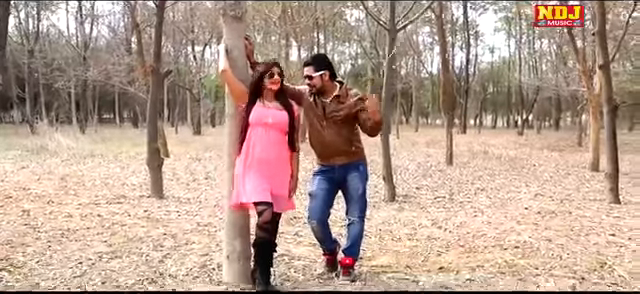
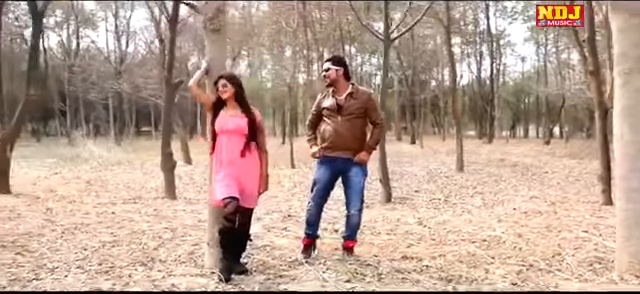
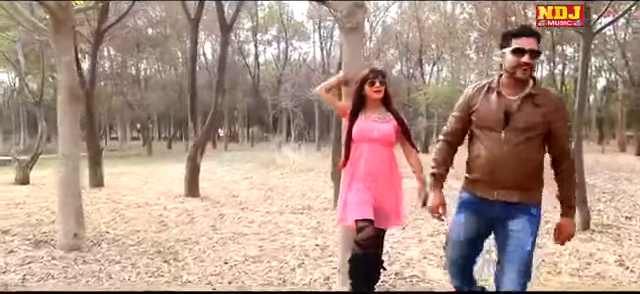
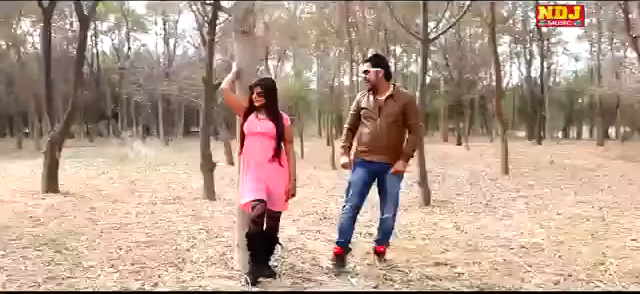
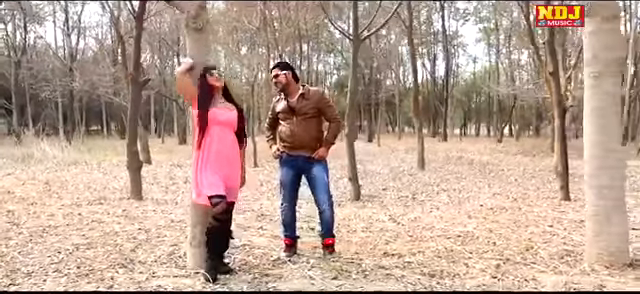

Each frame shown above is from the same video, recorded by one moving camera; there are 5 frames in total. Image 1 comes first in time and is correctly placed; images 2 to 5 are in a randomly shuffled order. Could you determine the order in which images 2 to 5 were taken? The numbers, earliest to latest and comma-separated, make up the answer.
5, 2, 4, 3
